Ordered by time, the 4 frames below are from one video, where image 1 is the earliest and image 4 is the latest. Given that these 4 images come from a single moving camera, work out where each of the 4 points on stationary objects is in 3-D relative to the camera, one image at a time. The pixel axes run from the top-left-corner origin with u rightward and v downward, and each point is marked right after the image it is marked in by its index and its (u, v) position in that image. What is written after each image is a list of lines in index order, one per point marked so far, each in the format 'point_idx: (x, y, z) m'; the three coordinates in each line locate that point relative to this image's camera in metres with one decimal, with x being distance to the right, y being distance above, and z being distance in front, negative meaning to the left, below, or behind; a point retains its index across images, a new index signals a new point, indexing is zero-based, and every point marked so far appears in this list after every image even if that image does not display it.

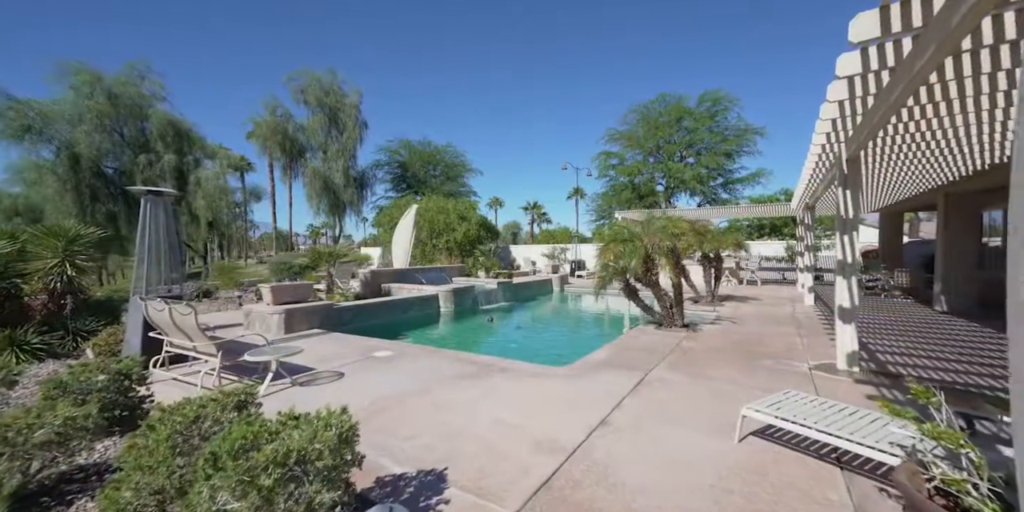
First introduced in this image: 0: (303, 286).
0: (-4.2, -0.6, +8.3) m
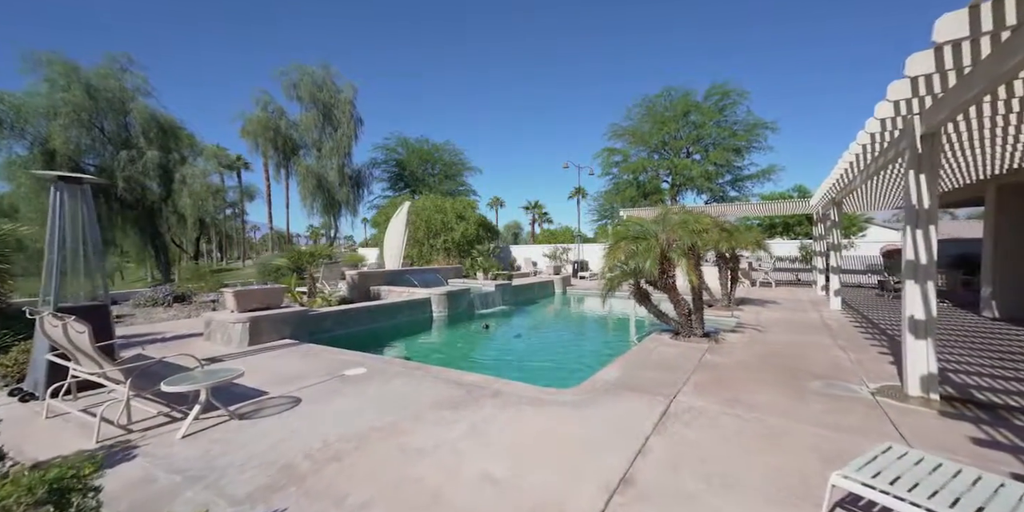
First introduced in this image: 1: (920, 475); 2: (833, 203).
0: (-4.3, -0.6, +7.4) m
1: (+2.0, -1.1, +2.0) m
2: (+8.2, +1.4, +10.5) m
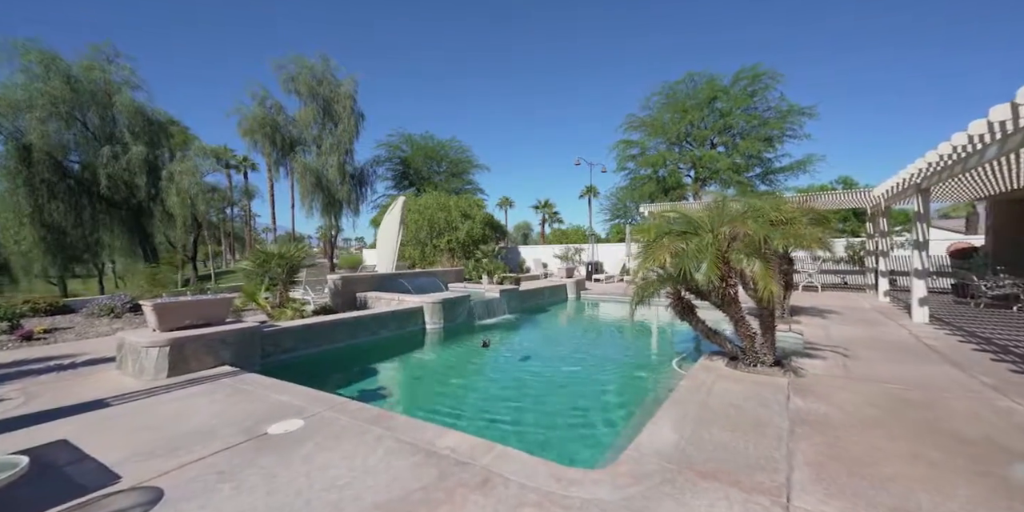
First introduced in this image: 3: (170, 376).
0: (-4.2, -0.6, +5.8) m
1: (+2.0, -1.1, +0.3) m
2: (+8.3, +1.4, +8.6) m
3: (-4.0, -1.4, +4.8) m
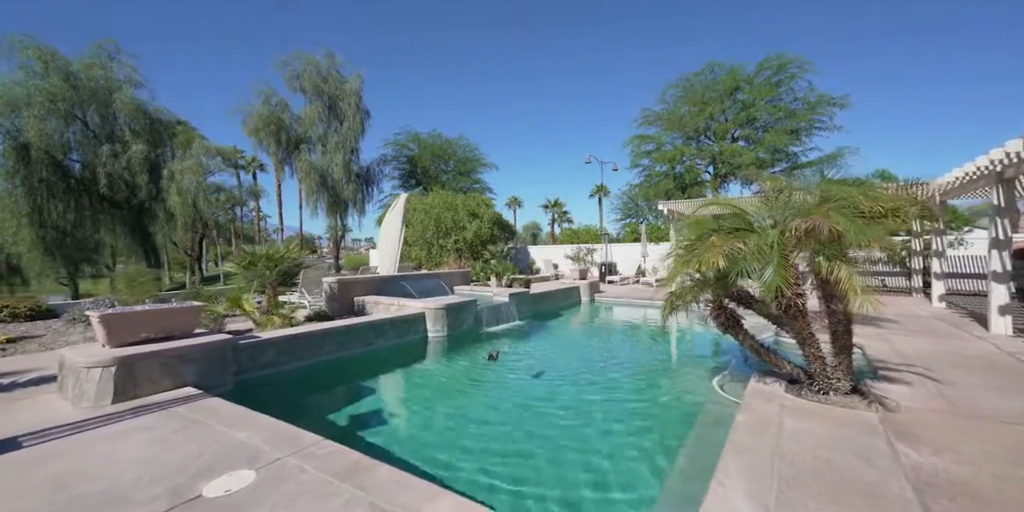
0: (-4.1, -0.7, +5.0) m
1: (+2.0, -1.1, -0.6) m
2: (+8.5, +1.3, +7.6) m
3: (-3.9, -1.4, +4.0) m
